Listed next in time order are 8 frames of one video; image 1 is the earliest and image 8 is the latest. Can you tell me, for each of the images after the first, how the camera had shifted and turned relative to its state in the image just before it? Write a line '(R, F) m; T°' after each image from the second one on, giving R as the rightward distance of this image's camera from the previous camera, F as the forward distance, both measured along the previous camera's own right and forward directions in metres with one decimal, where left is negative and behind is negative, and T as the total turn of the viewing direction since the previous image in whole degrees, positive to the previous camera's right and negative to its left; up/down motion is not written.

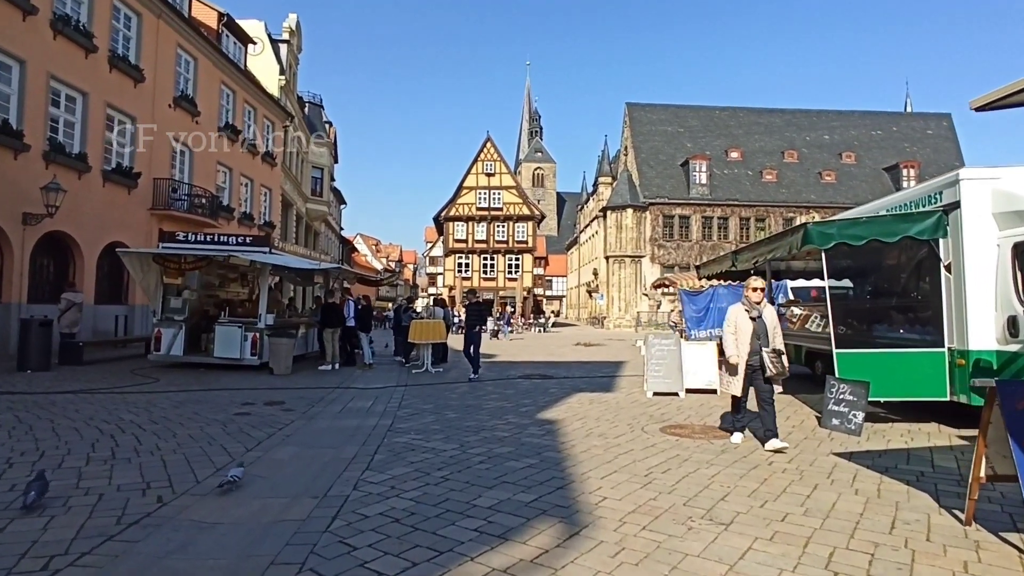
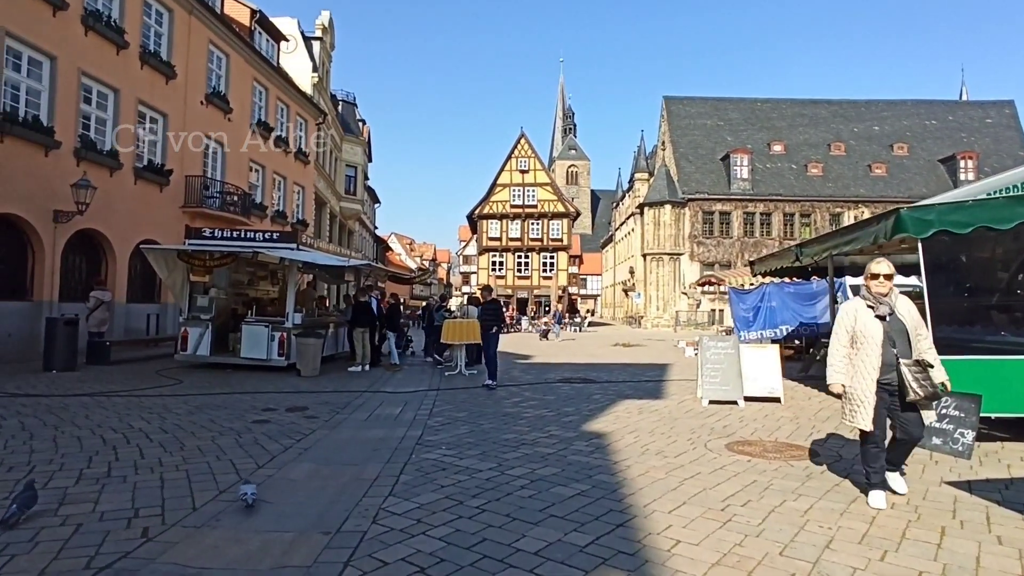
(-0.1, +0.9) m; -3°
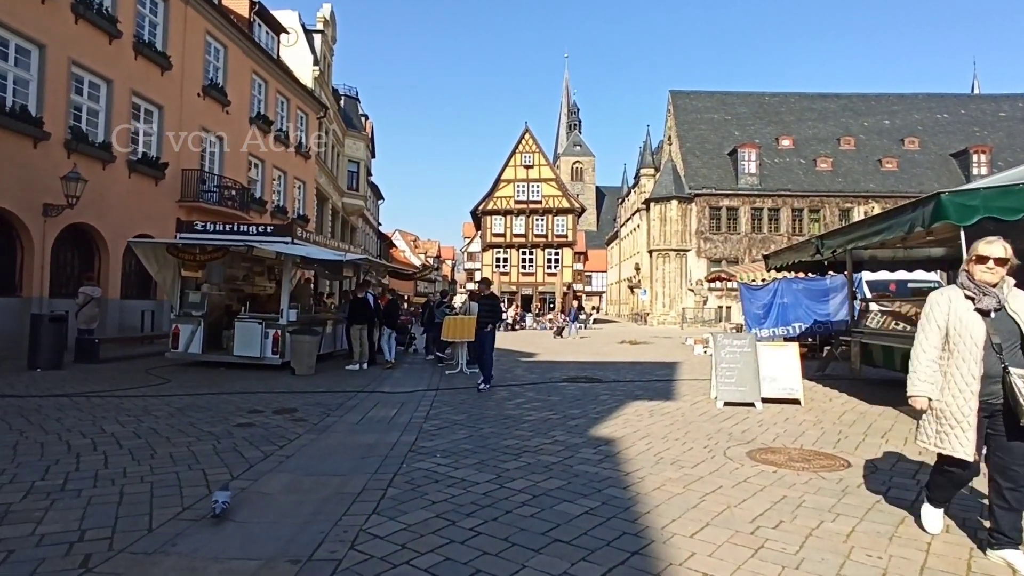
(0.0, +0.6) m; 0°
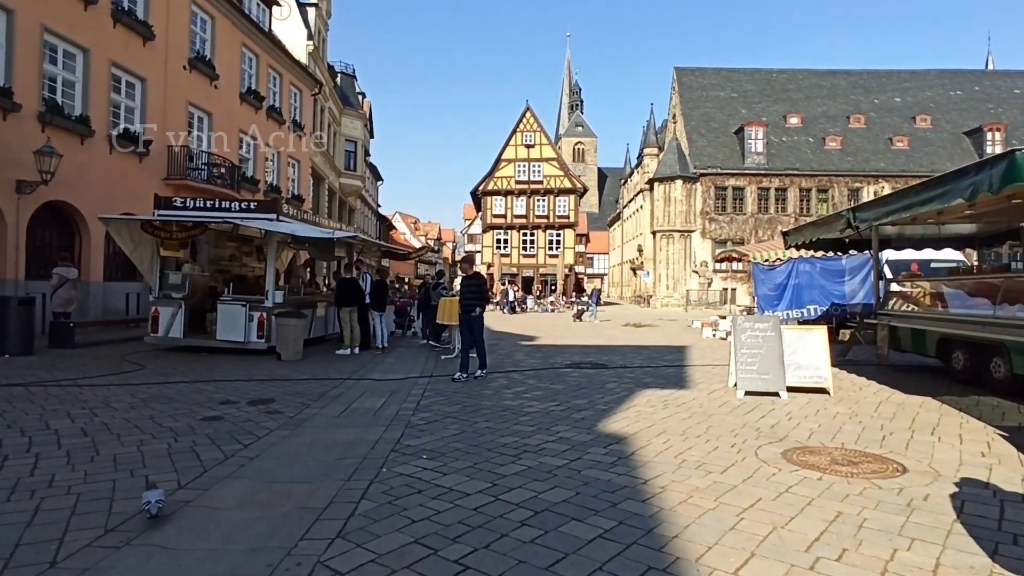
(0.0, +0.9) m; 0°
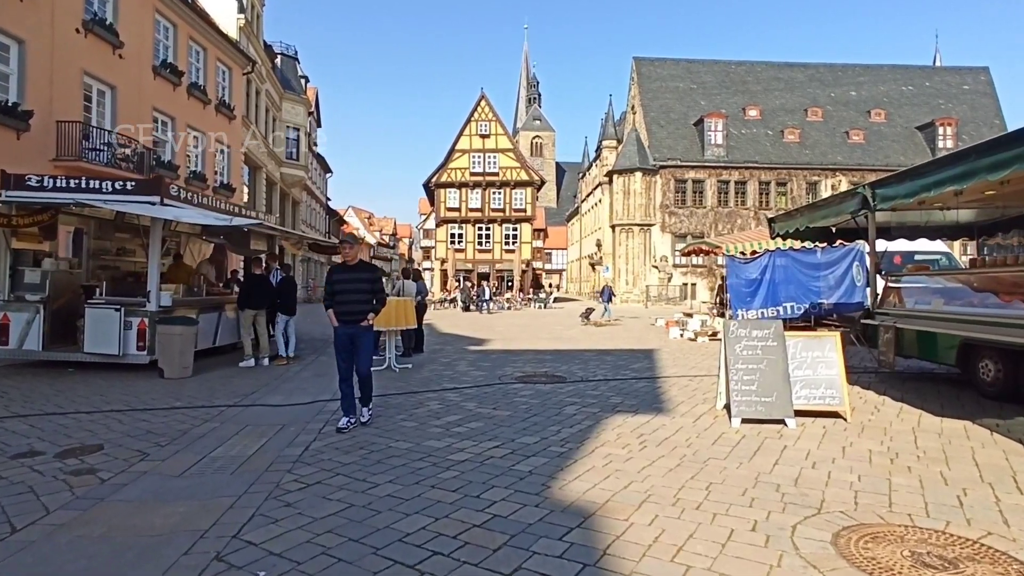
(+0.3, +2.0) m; +4°
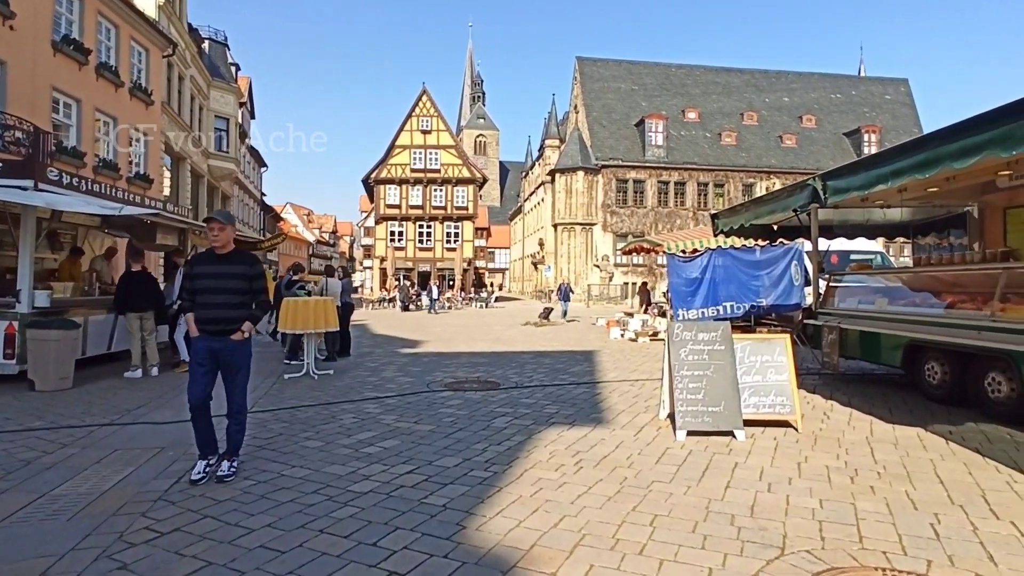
(+0.2, +0.8) m; +5°
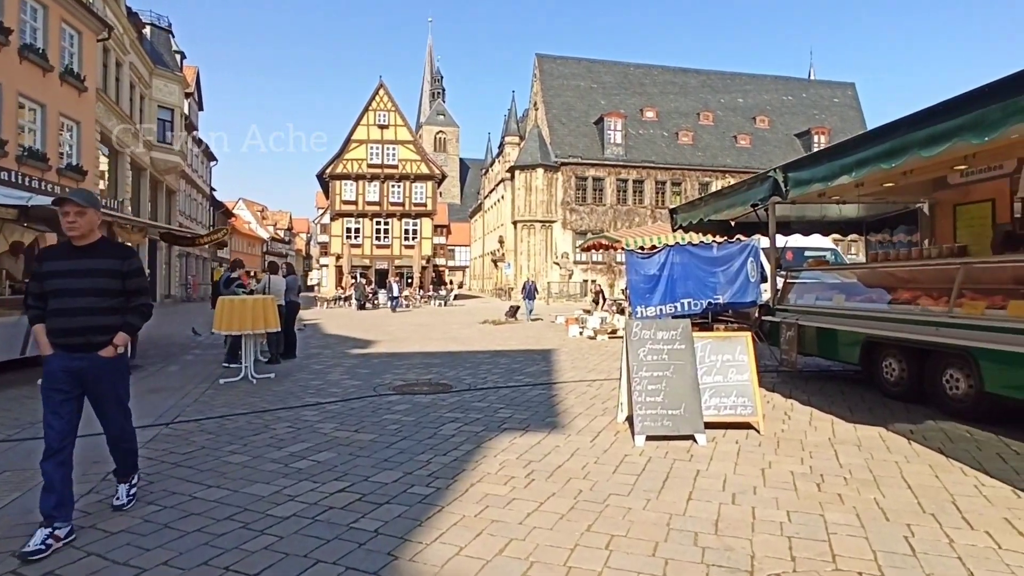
(+0.1, +0.4) m; +4°
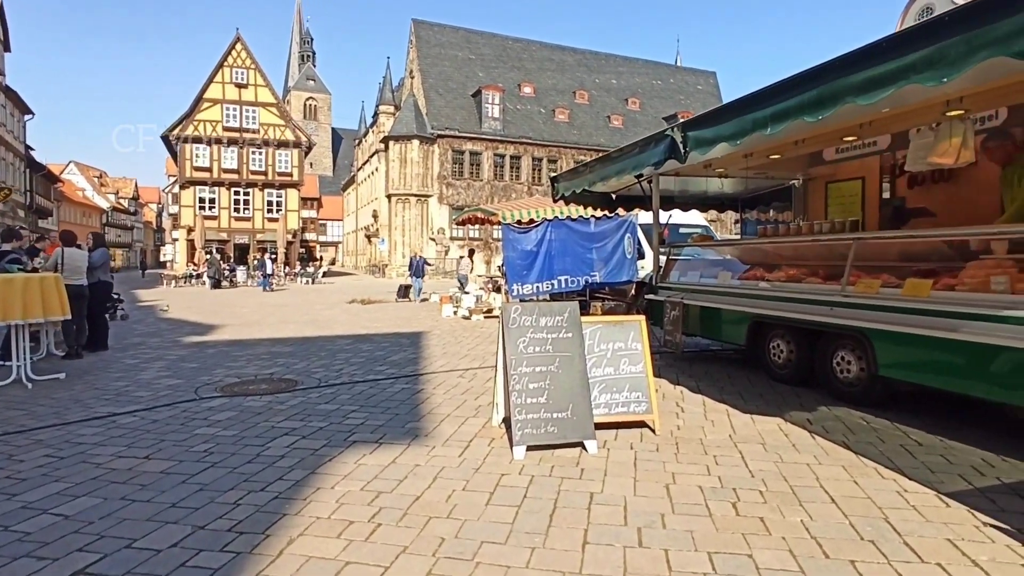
(+0.2, +1.2) m; +12°
